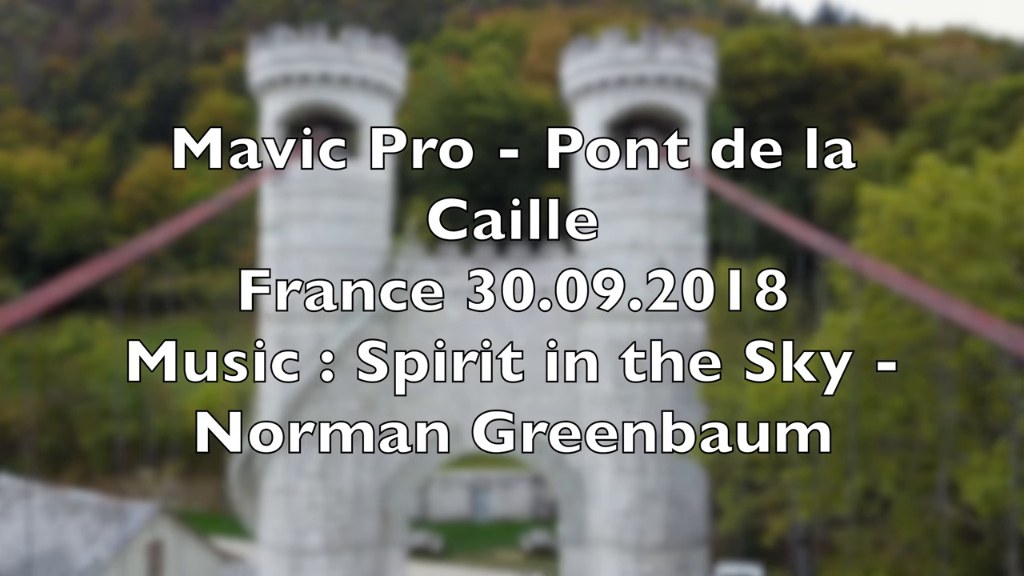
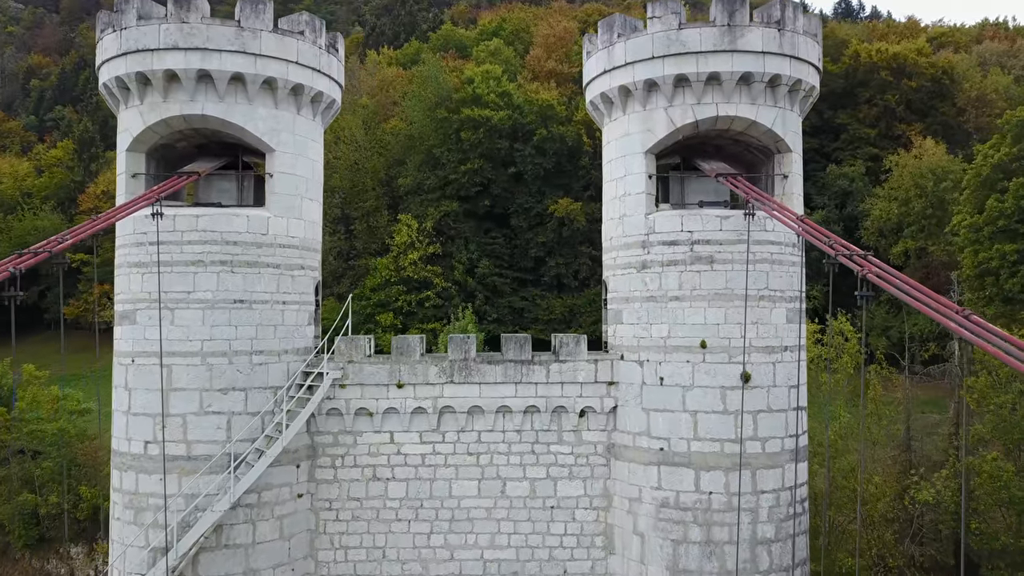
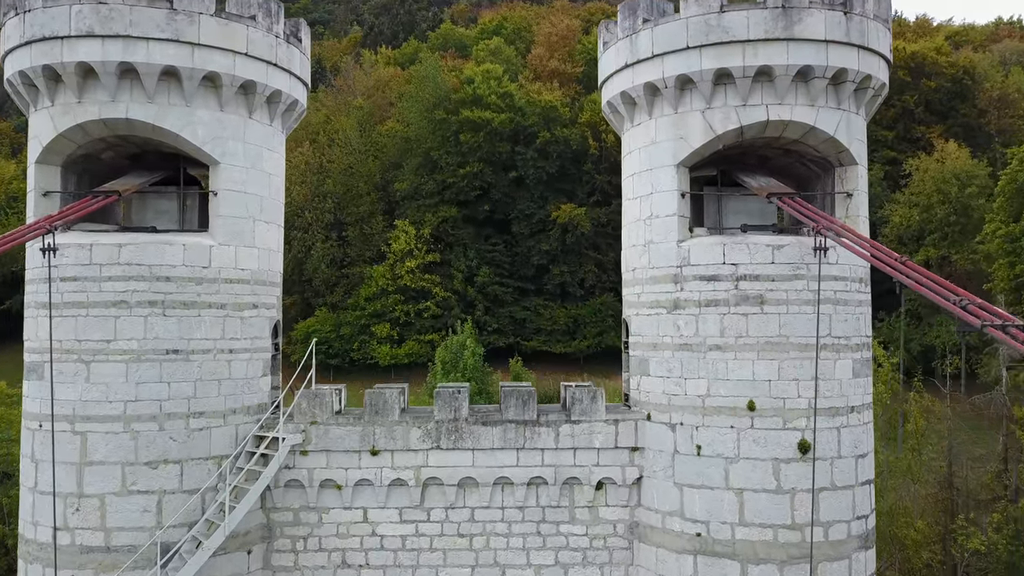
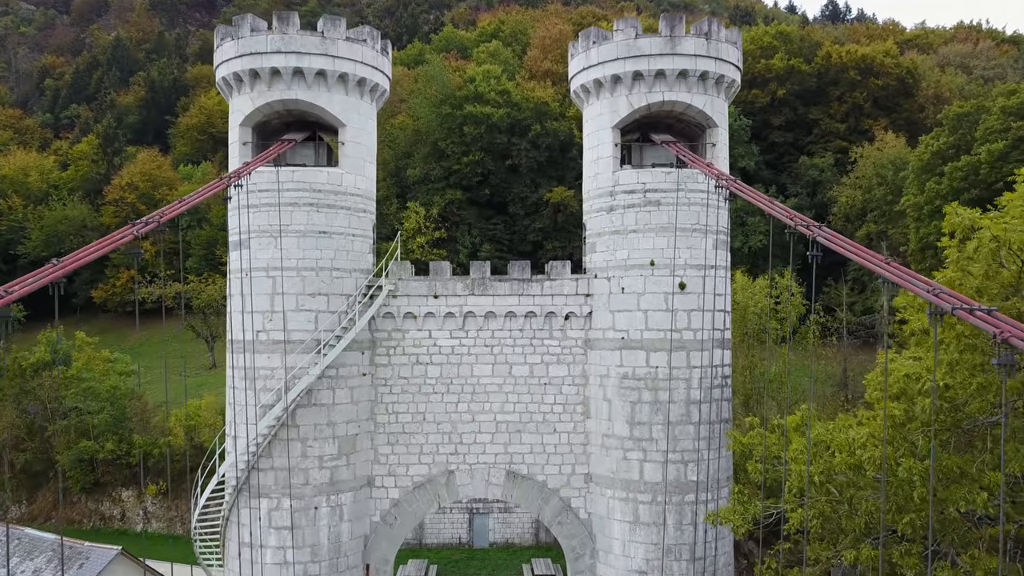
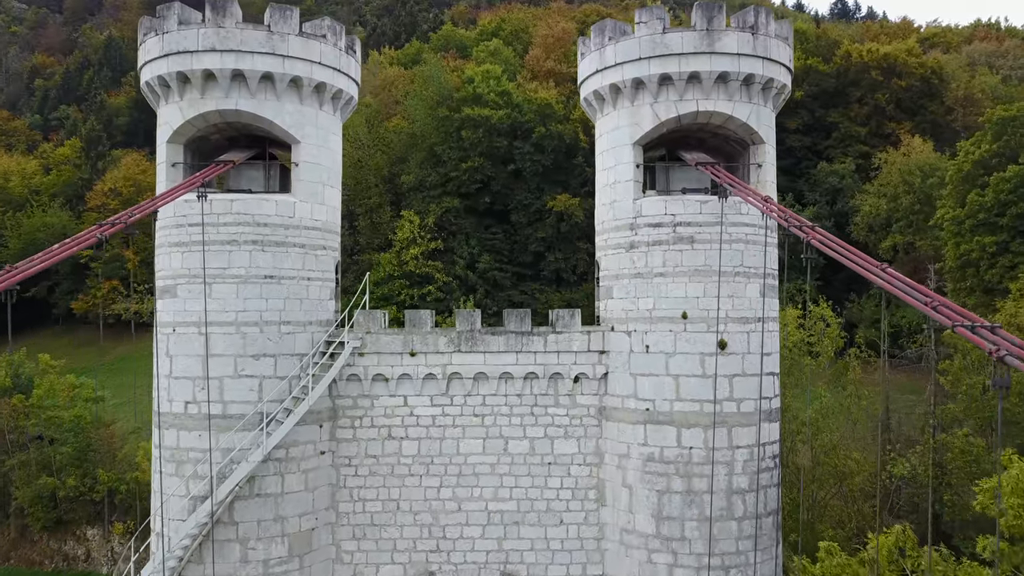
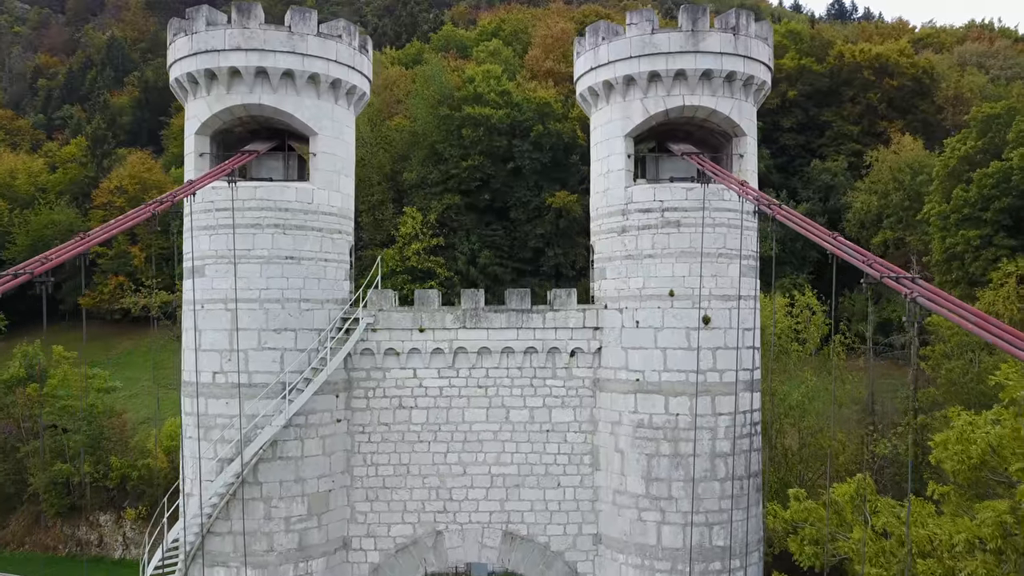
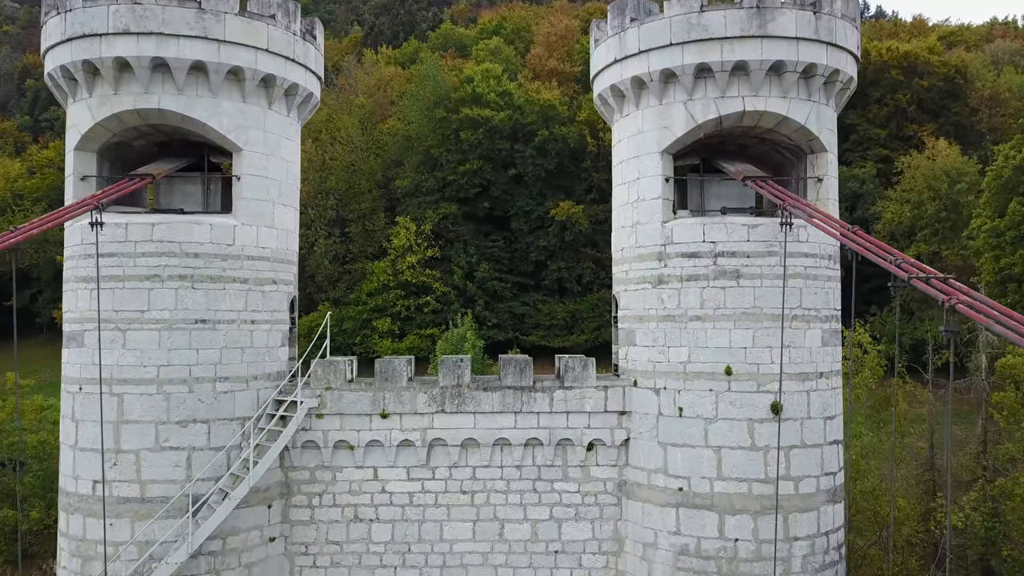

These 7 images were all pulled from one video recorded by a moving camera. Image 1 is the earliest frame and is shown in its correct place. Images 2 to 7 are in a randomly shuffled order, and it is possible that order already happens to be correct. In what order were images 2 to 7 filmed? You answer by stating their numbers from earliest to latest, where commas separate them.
4, 6, 5, 2, 7, 3
